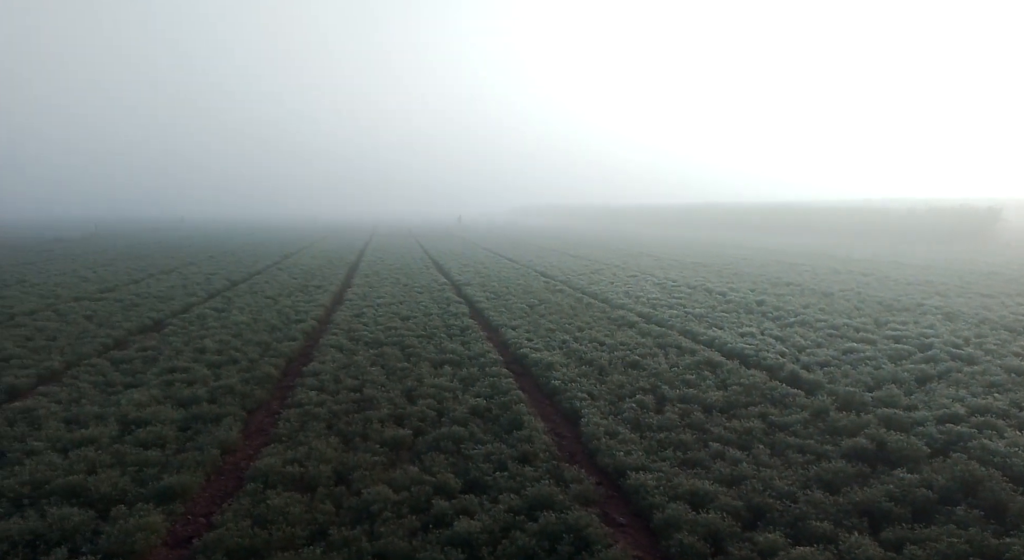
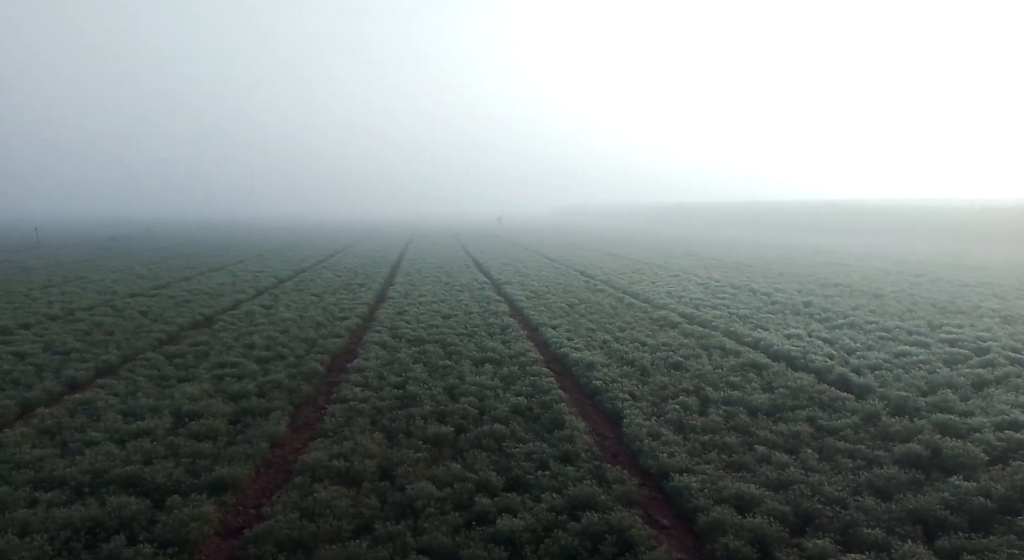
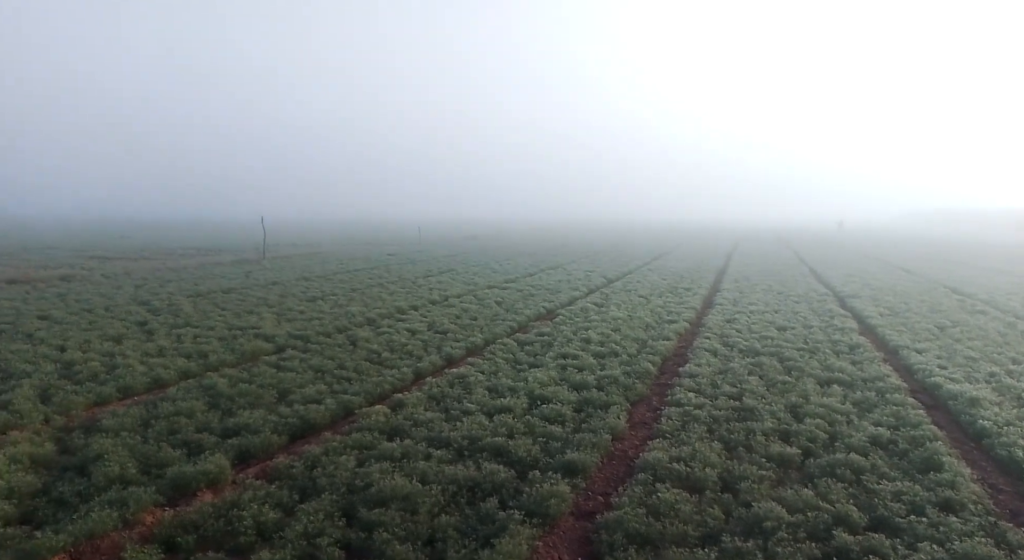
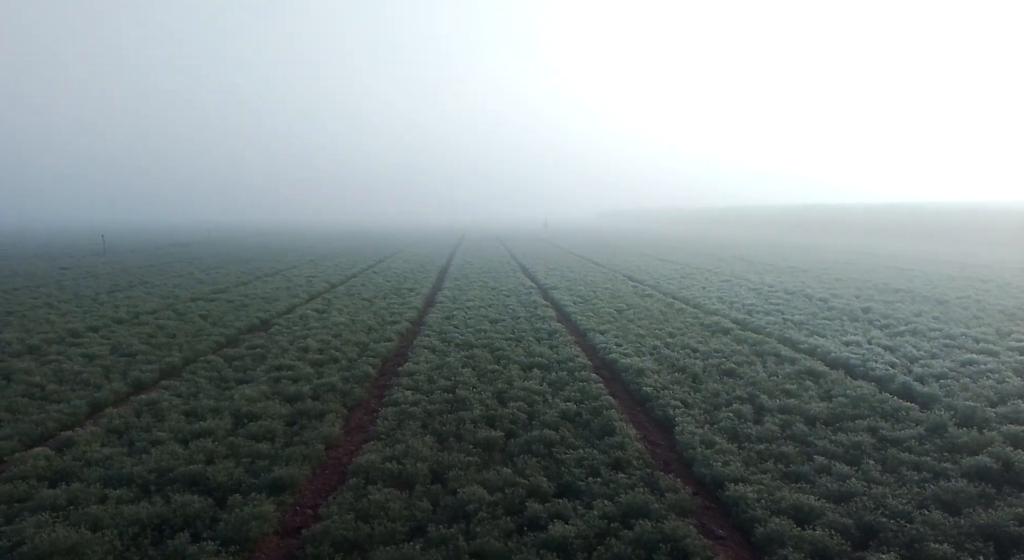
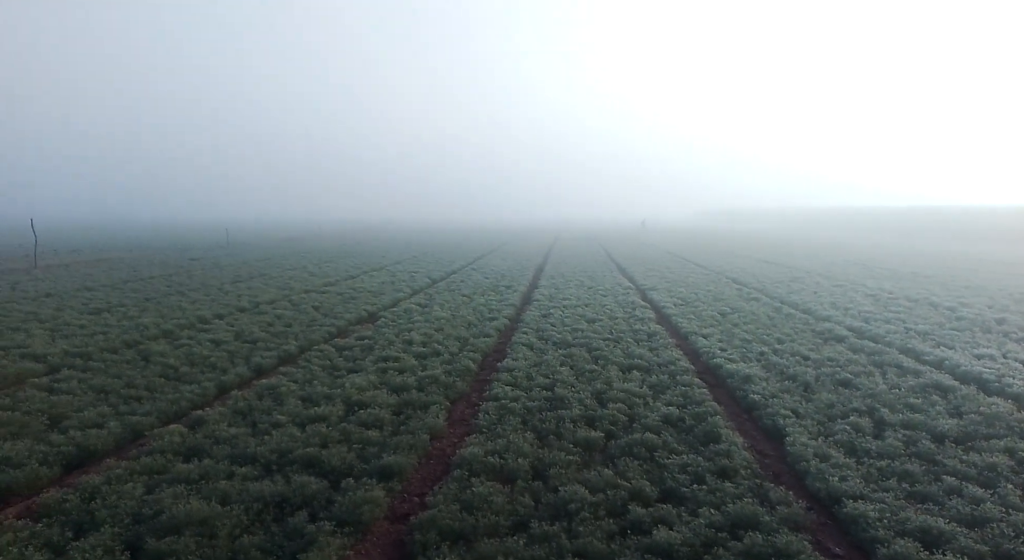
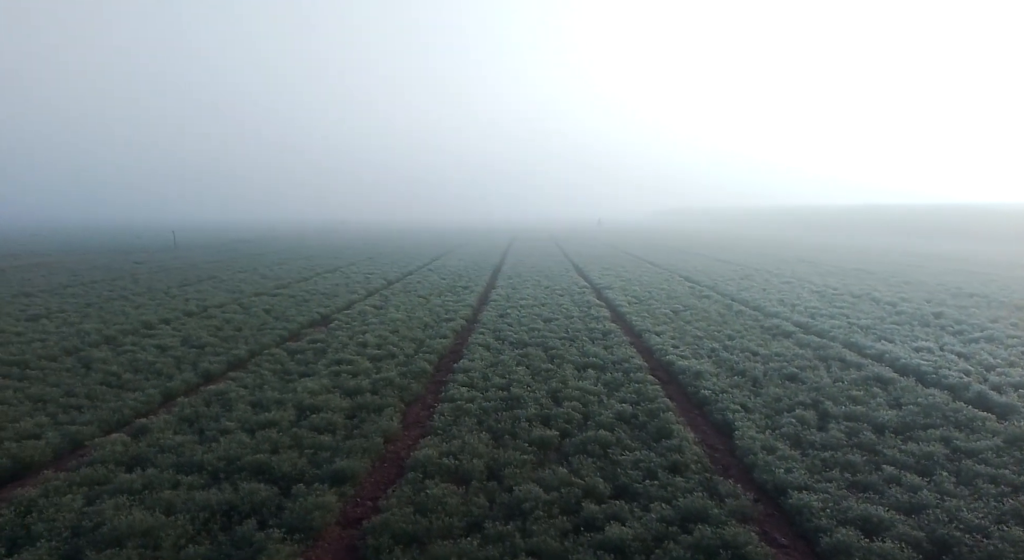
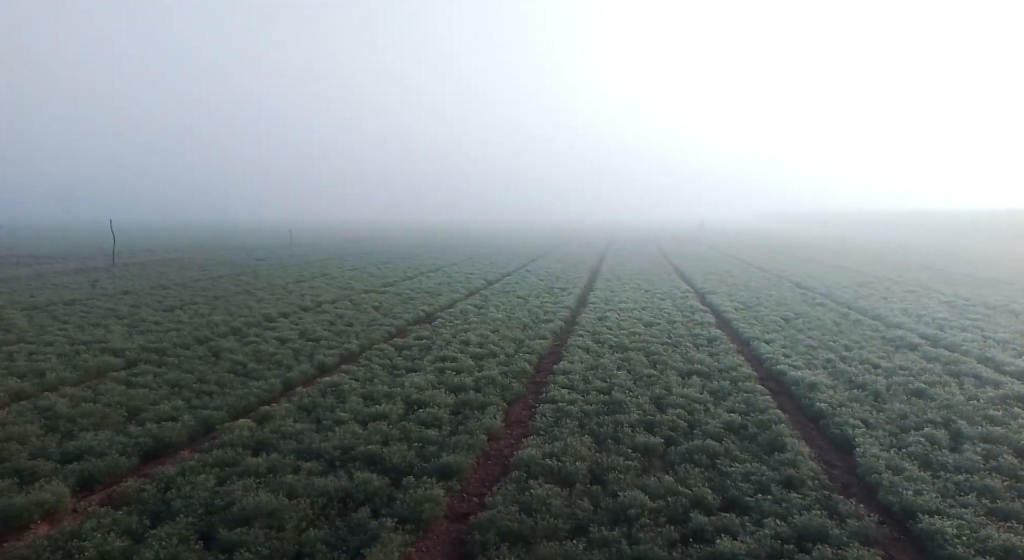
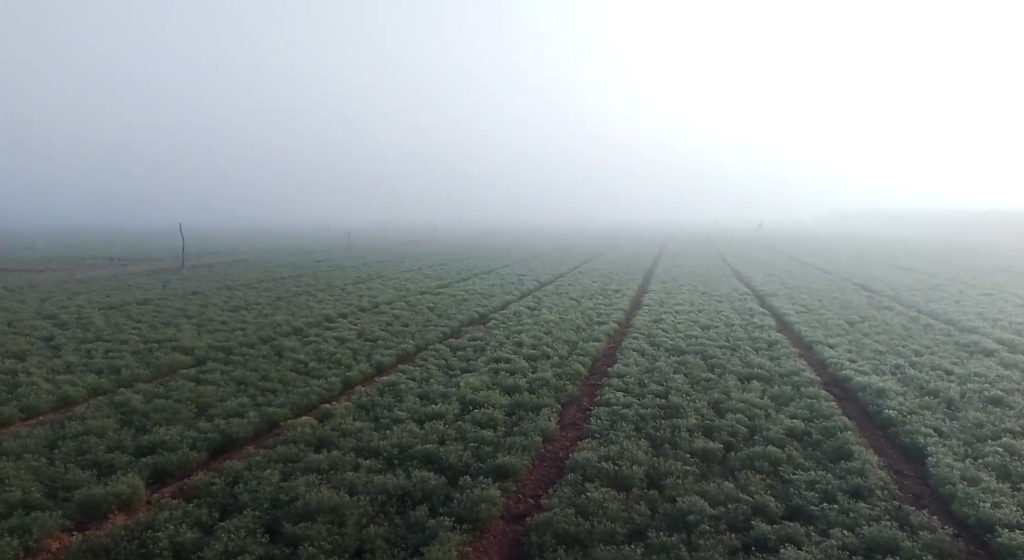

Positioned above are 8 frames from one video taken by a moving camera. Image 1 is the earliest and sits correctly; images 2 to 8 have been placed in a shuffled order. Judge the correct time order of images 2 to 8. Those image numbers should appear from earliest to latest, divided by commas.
2, 4, 6, 5, 7, 8, 3
